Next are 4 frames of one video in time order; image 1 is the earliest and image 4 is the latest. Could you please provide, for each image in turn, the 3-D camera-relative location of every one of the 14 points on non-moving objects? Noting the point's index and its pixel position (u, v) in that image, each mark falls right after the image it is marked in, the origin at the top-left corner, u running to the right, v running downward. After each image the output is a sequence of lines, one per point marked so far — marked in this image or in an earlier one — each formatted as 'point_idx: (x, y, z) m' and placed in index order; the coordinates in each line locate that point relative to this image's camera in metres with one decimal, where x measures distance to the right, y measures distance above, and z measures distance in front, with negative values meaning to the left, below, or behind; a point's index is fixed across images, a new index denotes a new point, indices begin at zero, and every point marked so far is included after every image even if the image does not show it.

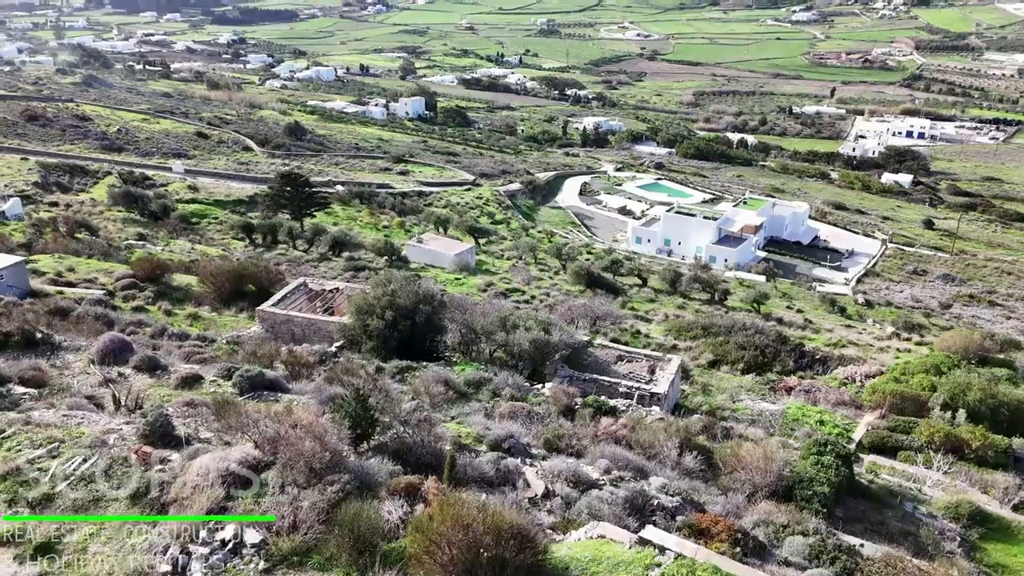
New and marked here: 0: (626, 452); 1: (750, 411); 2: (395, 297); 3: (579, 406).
0: (+1.2, -1.8, +8.8) m
1: (+3.7, -1.9, +12.7) m
2: (-1.8, -0.1, +12.6) m
3: (+0.9, -1.6, +10.7) m
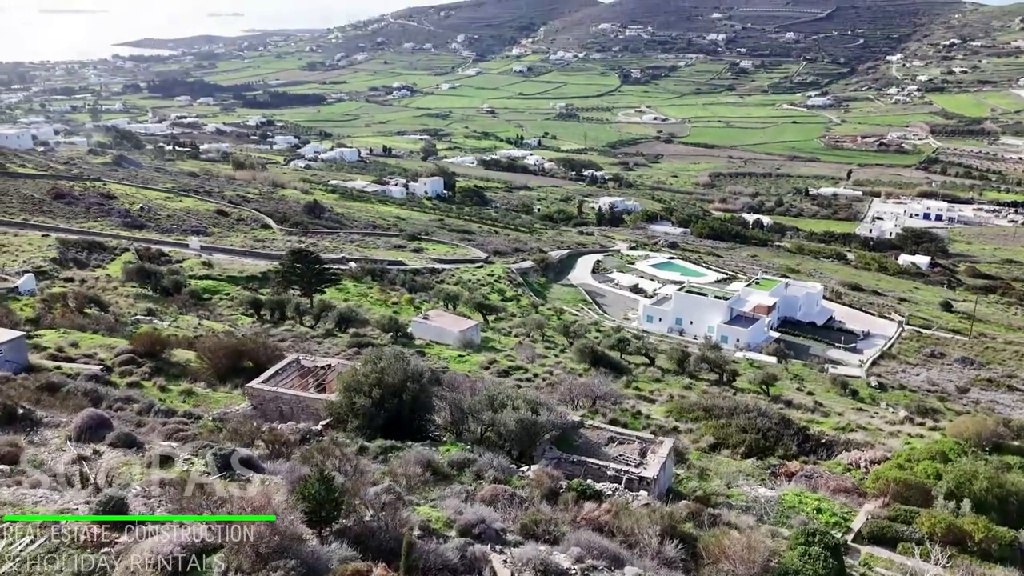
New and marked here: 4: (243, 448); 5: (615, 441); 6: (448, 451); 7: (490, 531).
0: (+0.9, -2.6, +8.5) m
1: (+3.5, -3.2, +12.3) m
2: (-2.0, -1.4, +12.5) m
3: (+0.6, -2.6, +10.5) m
4: (-3.4, -2.0, +10.0) m
5: (+1.6, -2.4, +12.6) m
6: (-0.9, -2.3, +11.6) m
7: (-0.3, -2.5, +8.1) m
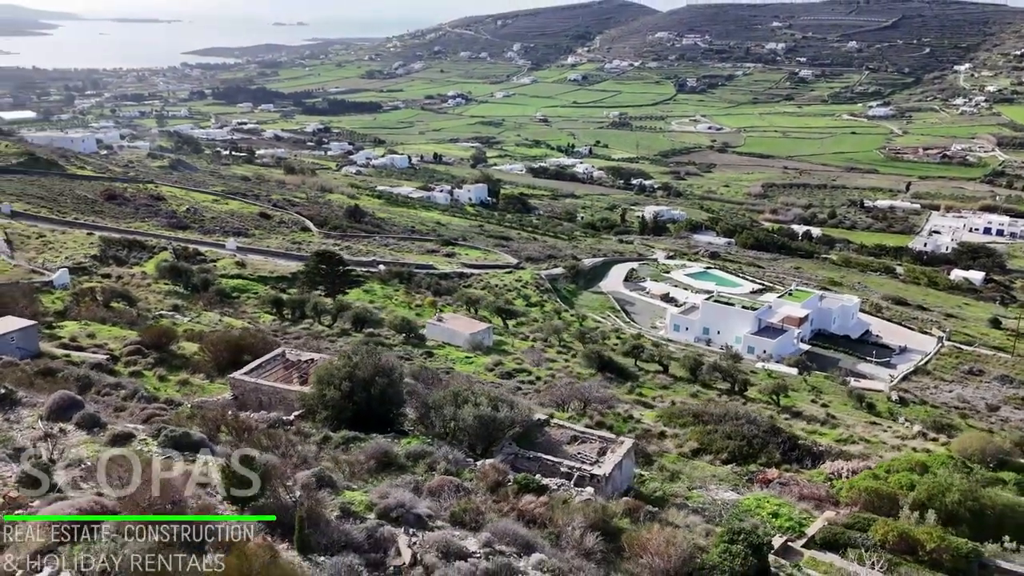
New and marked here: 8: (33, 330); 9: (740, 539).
0: (+0.1, -2.6, +8.8) m
1: (+2.9, -3.2, +12.4) m
2: (-2.6, -1.3, +13.0) m
3: (-0.1, -2.6, +10.8) m
4: (-4.1, -1.9, +10.6) m
5: (+1.0, -2.4, +12.9) m
6: (-1.5, -2.3, +12.0) m
7: (-1.1, -2.4, +8.5) m
8: (-9.5, -0.8, +16.0) m
9: (+2.6, -2.9, +9.2) m
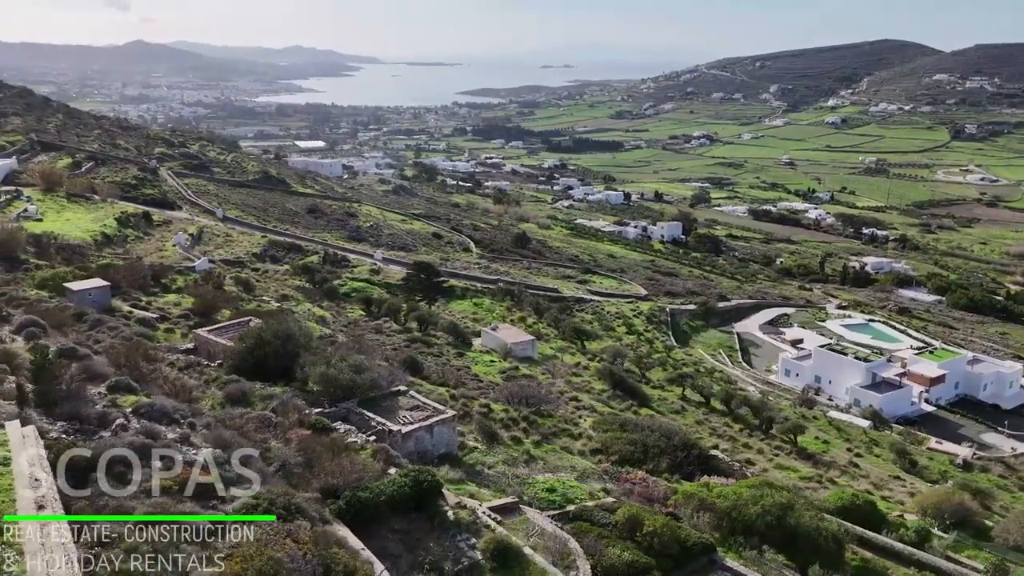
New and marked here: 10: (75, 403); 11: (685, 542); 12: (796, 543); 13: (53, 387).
0: (-3.9, -2.1, +11.5) m
1: (-0.2, -3.2, +14.1) m
2: (-5.0, -0.9, +16.4) m
3: (-3.4, -2.2, +13.5) m
4: (-7.3, -1.2, +14.5) m
5: (-1.7, -2.3, +15.2) m
6: (-4.5, -1.9, +15.1) m
7: (-5.1, -1.8, +11.6) m
8: (-10.7, 0.0, +21.3) m
9: (-1.4, -2.6, +11.2) m
10: (-6.1, -1.6, +11.4) m
11: (+2.5, -3.8, +11.8) m
12: (+4.7, -4.2, +13.2) m
13: (-6.5, -1.4, +11.5) m
